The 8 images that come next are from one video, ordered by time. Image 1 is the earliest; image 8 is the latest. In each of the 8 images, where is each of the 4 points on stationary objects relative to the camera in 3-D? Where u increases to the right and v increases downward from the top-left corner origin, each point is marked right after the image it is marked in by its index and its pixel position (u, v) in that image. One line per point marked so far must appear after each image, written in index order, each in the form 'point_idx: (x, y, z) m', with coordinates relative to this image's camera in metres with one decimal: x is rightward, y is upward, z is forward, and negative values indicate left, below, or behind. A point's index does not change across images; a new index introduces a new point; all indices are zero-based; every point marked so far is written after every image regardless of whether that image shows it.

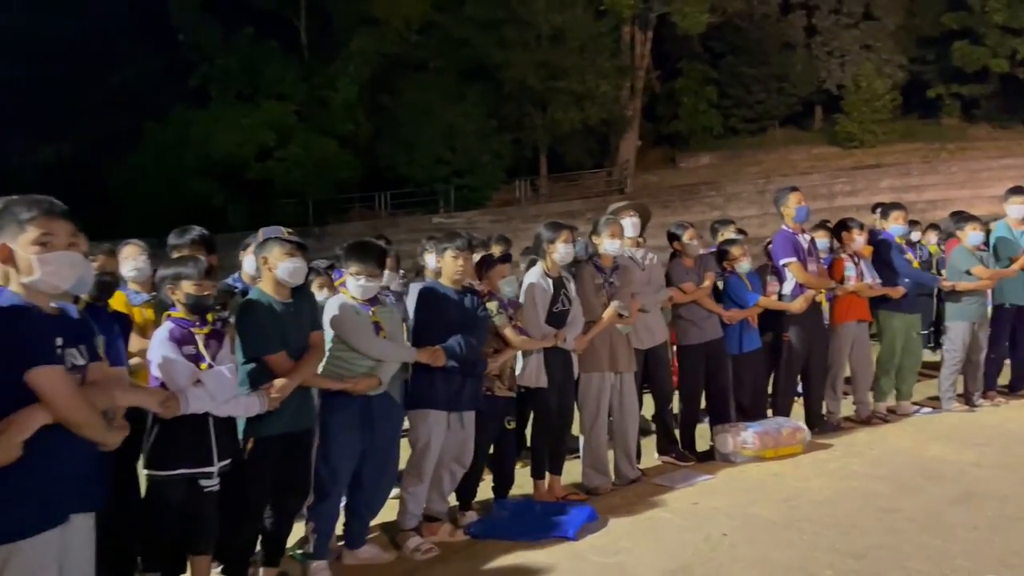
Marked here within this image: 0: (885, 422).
0: (+3.2, -1.2, +7.1) m
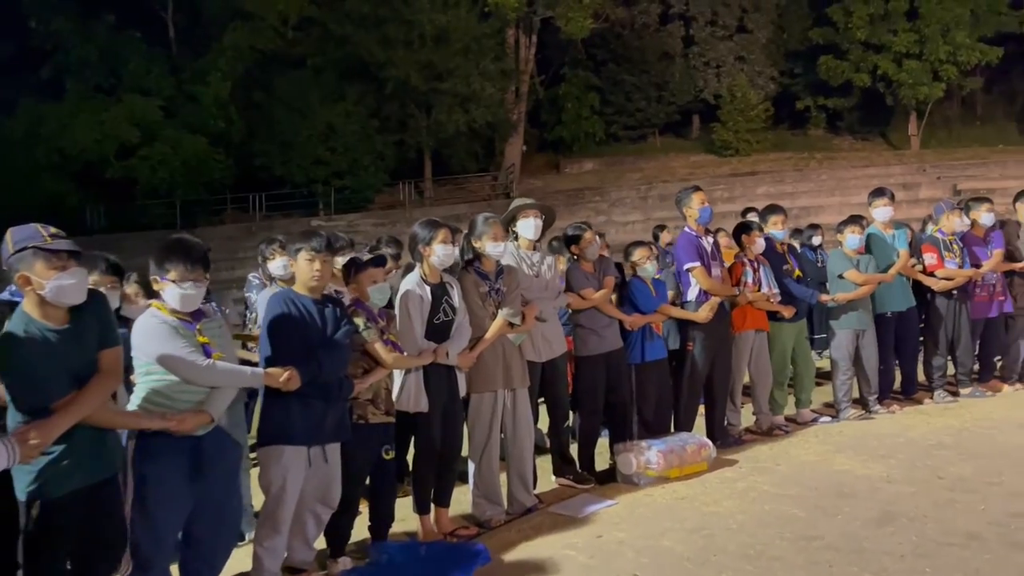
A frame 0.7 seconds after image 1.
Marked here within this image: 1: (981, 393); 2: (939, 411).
0: (+2.2, -1.2, +6.8) m
1: (+4.3, -1.0, +7.5) m
2: (+3.6, -1.0, +7.0) m
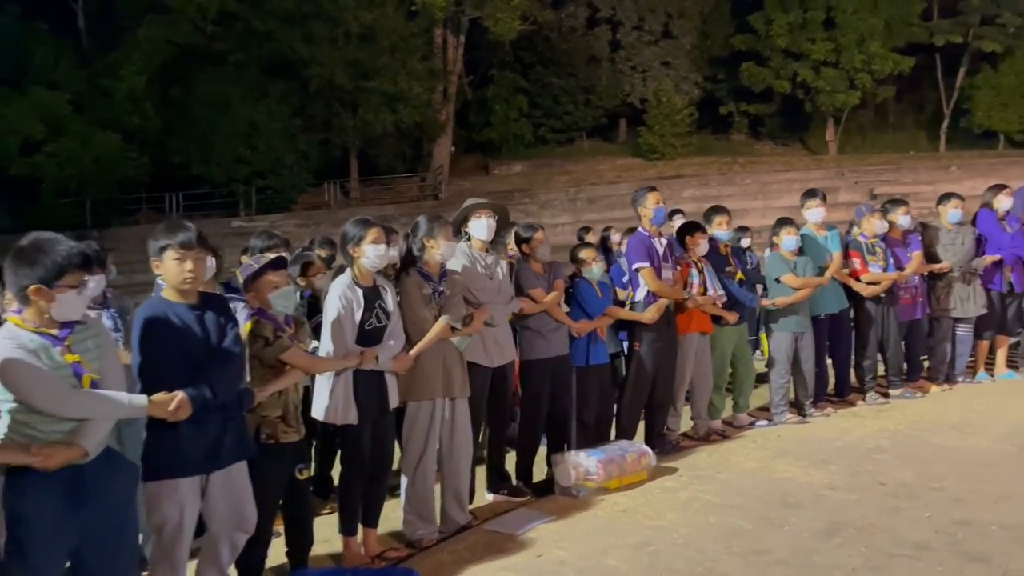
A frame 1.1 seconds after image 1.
0: (+1.7, -1.2, +6.7) m
1: (+3.6, -1.0, +7.6) m
2: (+3.0, -1.1, +6.9) m
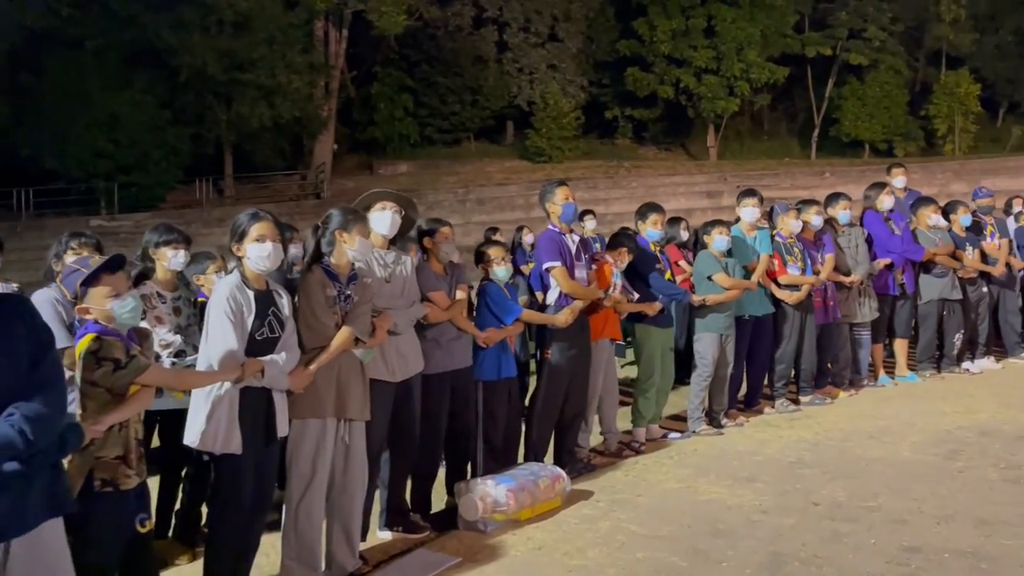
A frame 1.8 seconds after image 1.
0: (+0.9, -1.2, +6.2) m
1: (+2.7, -1.0, +7.3) m
2: (+2.2, -1.1, +6.6) m
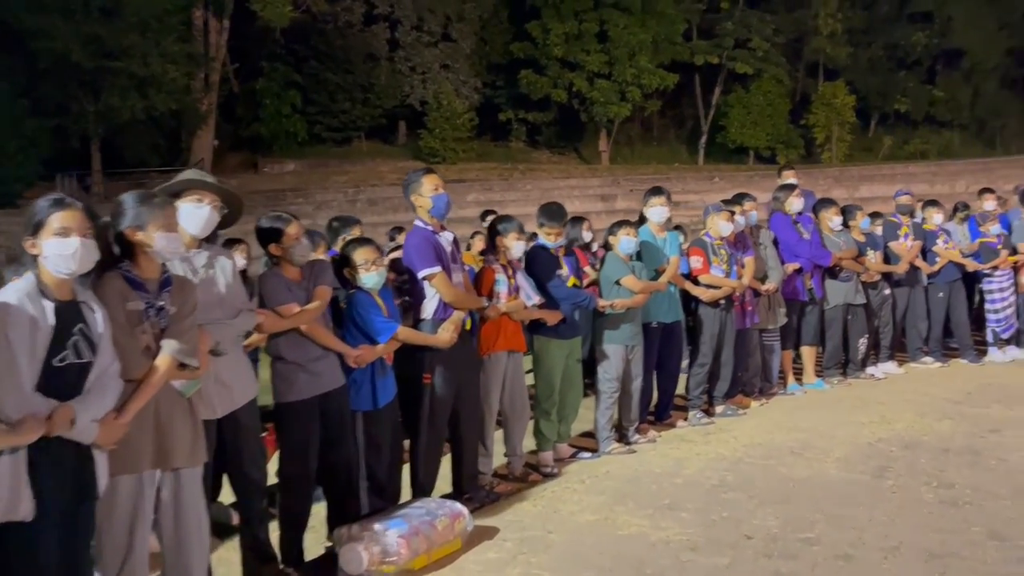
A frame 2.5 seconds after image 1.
0: (+0.2, -1.3, +5.5) m
1: (+1.8, -1.0, +6.9) m
2: (+1.4, -1.1, +6.2) m
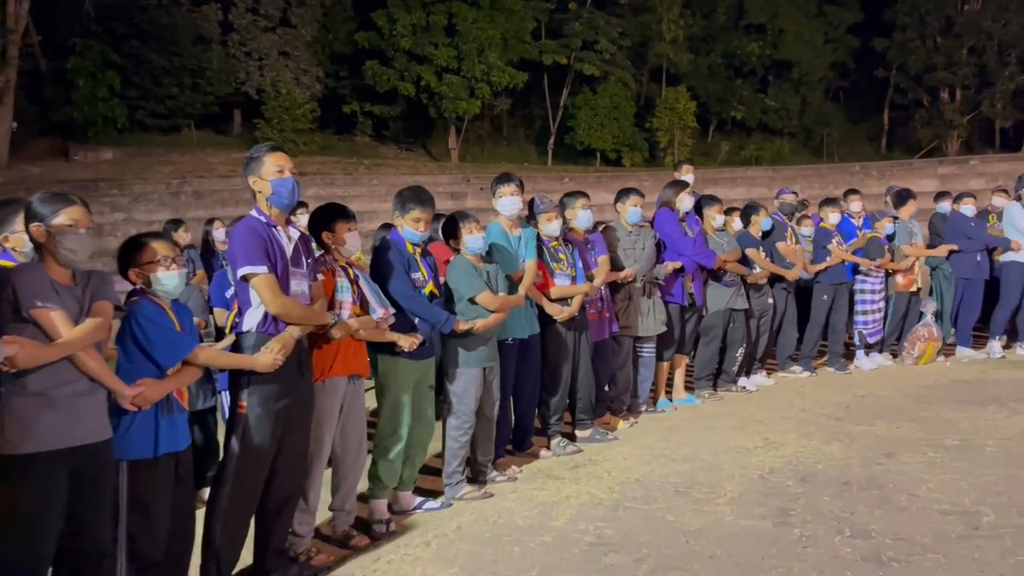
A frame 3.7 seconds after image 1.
0: (-0.7, -1.3, +4.4) m
1: (+0.7, -1.1, +6.0) m
2: (+0.4, -1.2, +5.2) m
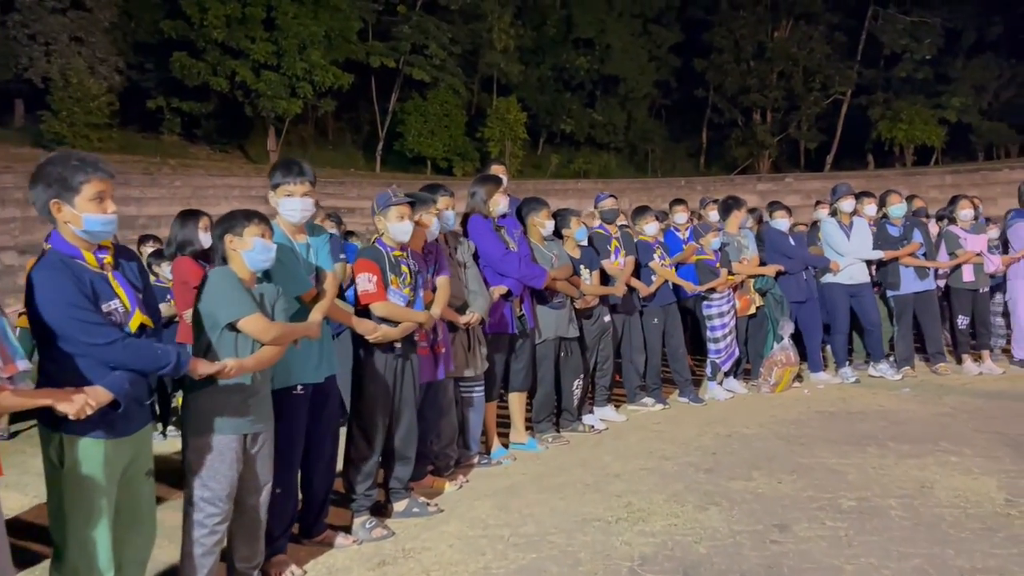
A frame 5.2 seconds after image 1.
0: (-1.5, -1.4, +2.7) m
1: (-0.5, -1.2, +4.6) m
2: (-0.6, -1.3, +3.7) m
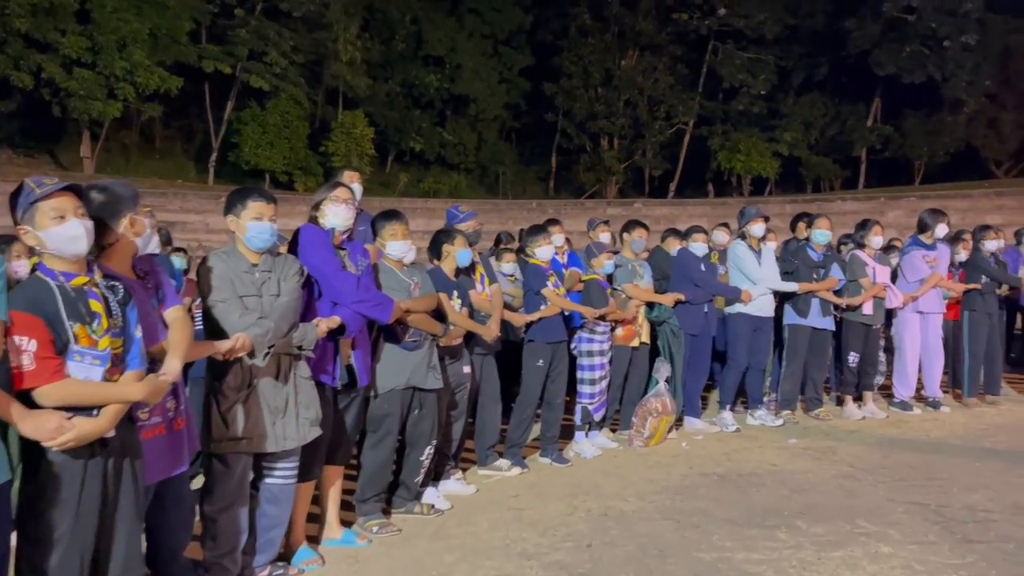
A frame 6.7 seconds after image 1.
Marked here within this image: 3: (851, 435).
0: (-1.9, -1.6, +0.9) m
1: (-1.3, -1.4, +3.0) m
2: (-1.2, -1.4, +2.1) m
3: (+2.7, -1.2, +6.7) m
